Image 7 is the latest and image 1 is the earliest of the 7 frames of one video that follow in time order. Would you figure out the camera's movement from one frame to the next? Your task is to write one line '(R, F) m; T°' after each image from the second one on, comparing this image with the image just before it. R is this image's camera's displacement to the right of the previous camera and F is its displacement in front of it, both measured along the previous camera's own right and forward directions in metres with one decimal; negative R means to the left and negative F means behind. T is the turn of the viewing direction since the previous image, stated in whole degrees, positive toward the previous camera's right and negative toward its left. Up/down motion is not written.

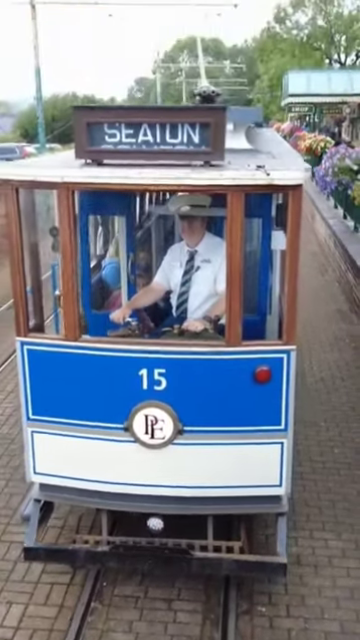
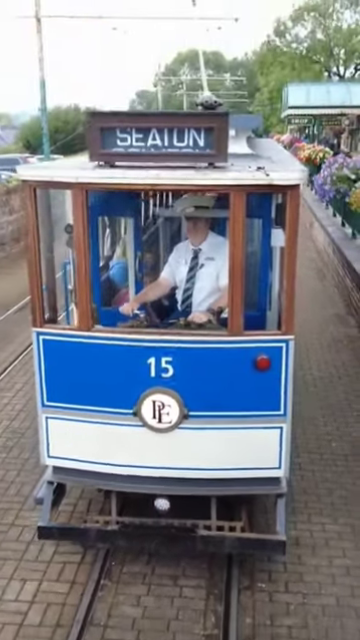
(0.0, -0.3) m; 0°
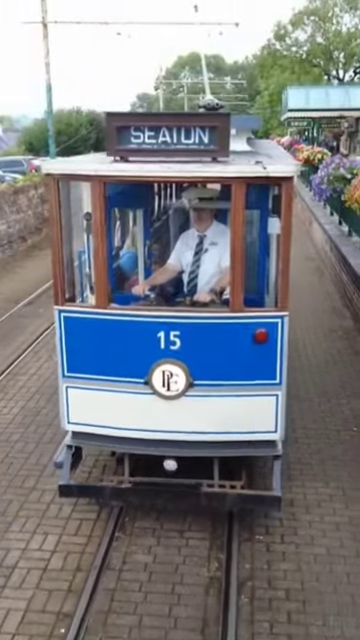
(0.0, -0.5) m; 0°
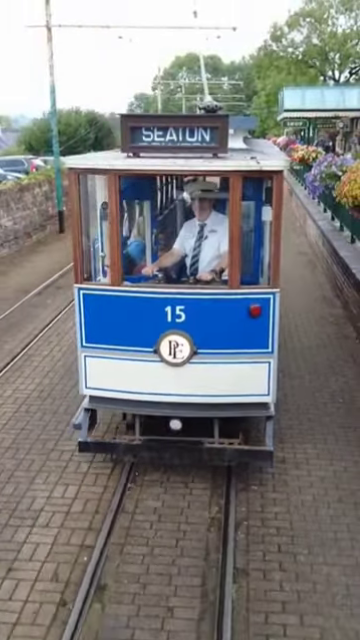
(-0.1, -0.7) m; 0°
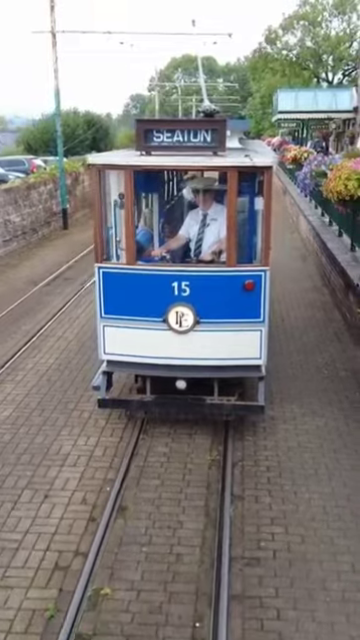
(-0.1, -1.0) m; 0°
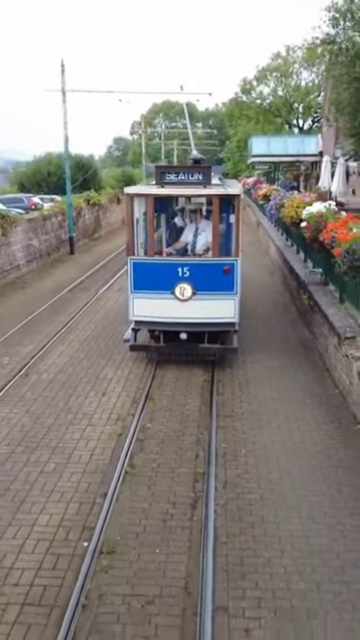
(-0.4, -3.7) m; +2°
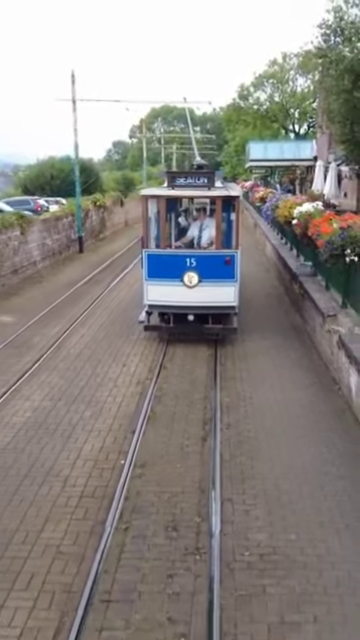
(-0.2, -1.7) m; 0°
